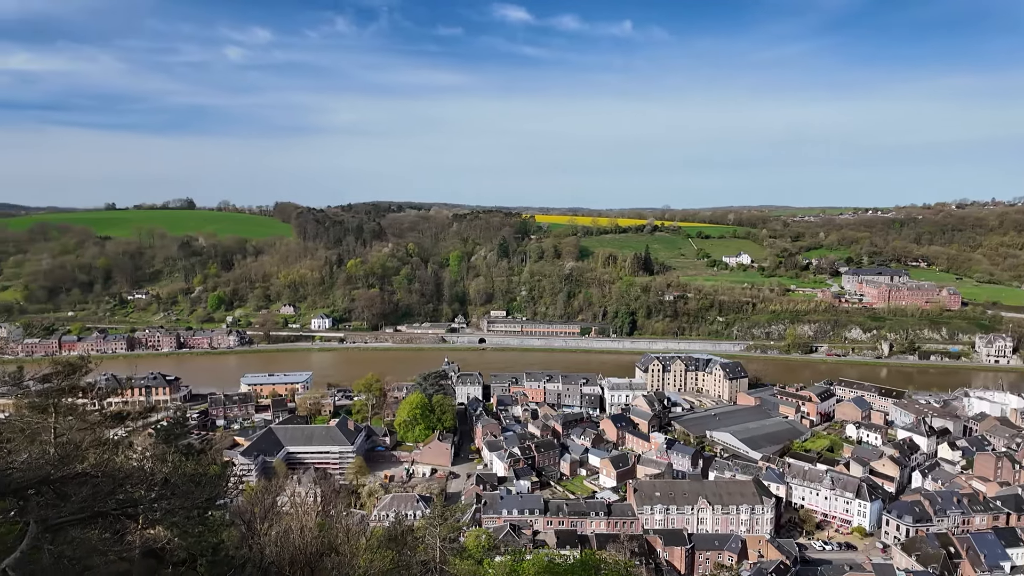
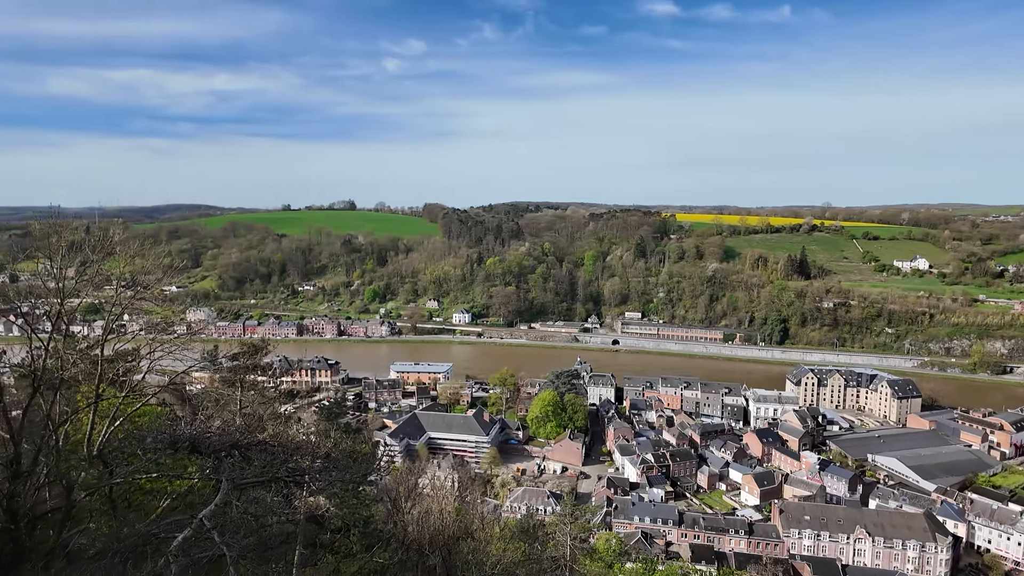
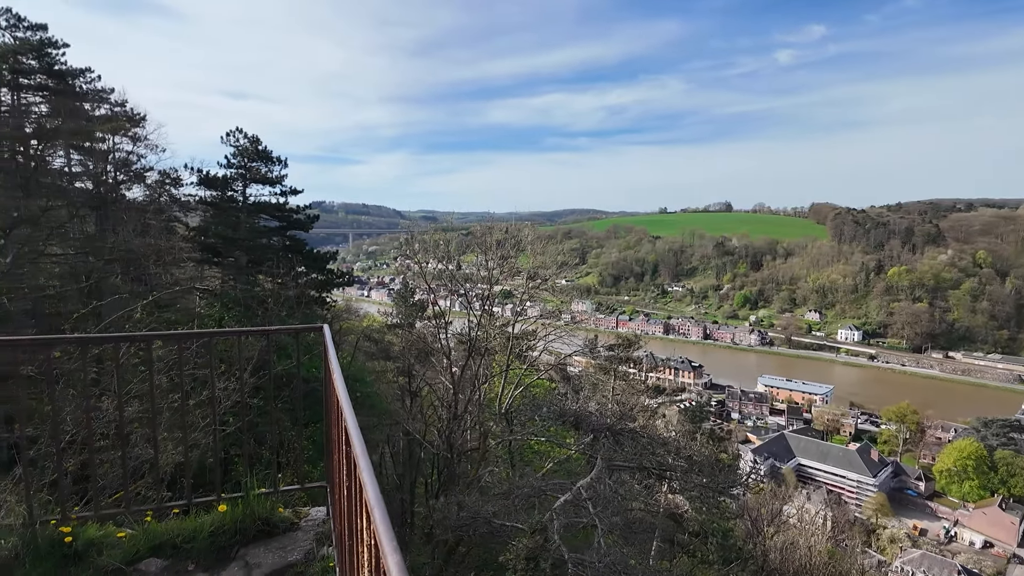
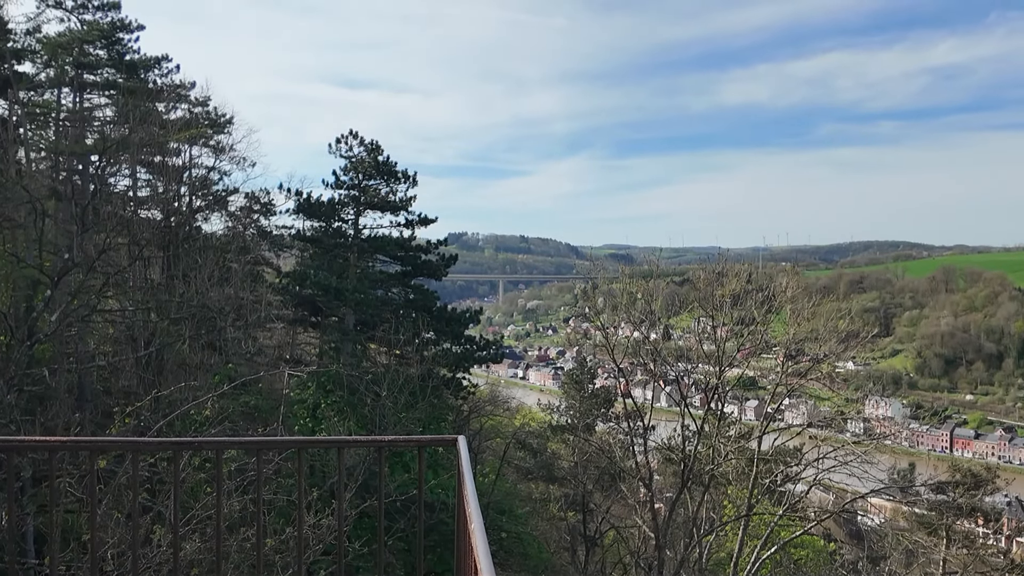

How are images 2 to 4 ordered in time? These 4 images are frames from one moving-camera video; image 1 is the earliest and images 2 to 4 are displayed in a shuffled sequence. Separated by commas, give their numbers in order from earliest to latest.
2, 3, 4
